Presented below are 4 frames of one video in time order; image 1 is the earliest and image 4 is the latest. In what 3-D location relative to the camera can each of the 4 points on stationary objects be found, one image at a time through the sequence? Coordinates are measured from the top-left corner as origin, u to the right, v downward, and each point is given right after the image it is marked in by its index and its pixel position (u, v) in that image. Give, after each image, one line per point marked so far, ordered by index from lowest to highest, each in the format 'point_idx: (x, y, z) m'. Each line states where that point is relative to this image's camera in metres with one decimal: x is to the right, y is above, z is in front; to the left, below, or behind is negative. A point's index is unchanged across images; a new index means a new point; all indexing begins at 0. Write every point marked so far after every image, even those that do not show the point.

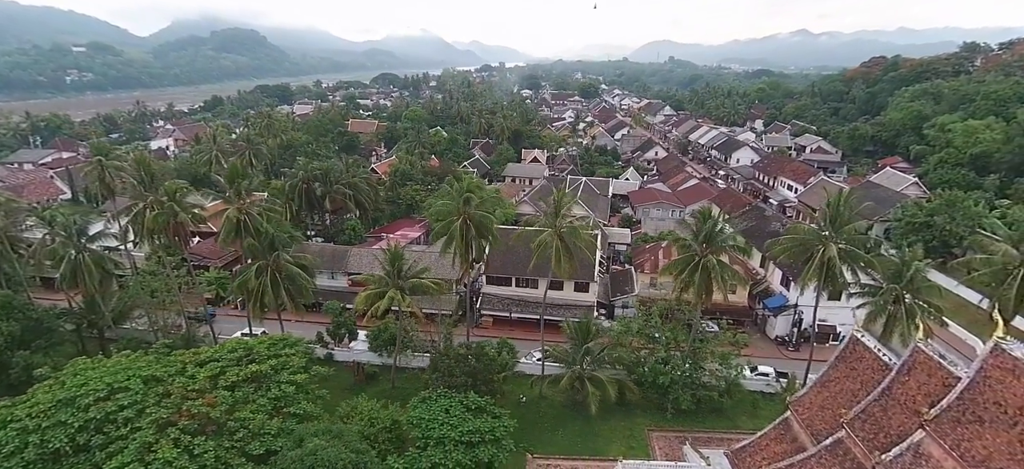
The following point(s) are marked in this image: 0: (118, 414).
0: (-14.6, -6.6, +18.0) m
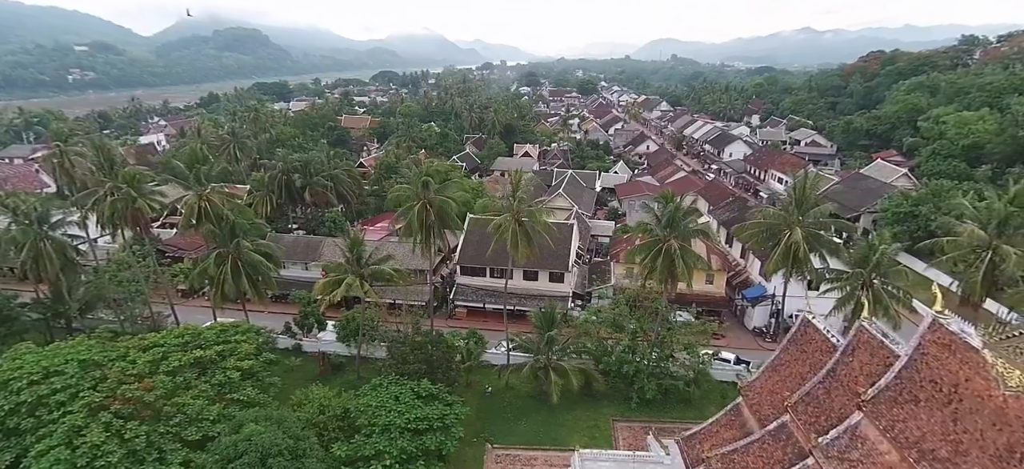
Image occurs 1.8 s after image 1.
0: (-16.7, -5.9, +17.5) m
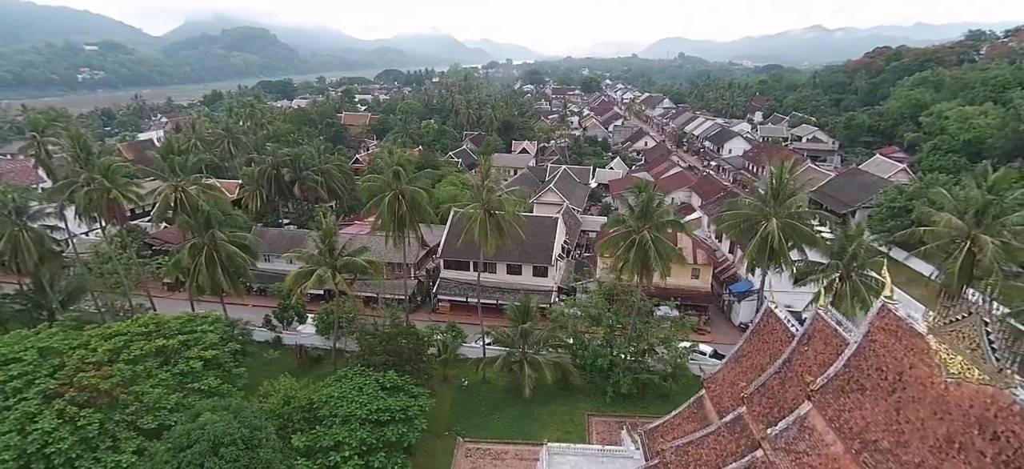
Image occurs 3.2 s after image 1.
0: (-18.2, -5.4, +17.4) m
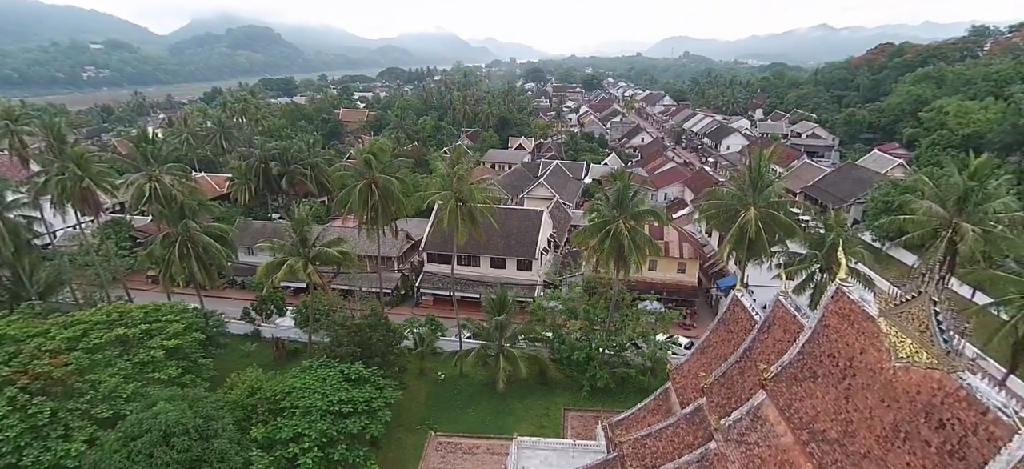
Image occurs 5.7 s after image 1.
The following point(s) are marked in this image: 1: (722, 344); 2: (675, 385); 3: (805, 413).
0: (-19.5, -4.8, +17.1) m
1: (+6.3, -3.3, +14.6) m
2: (+5.1, -4.7, +15.3) m
3: (+5.8, -3.5, +9.7) m
